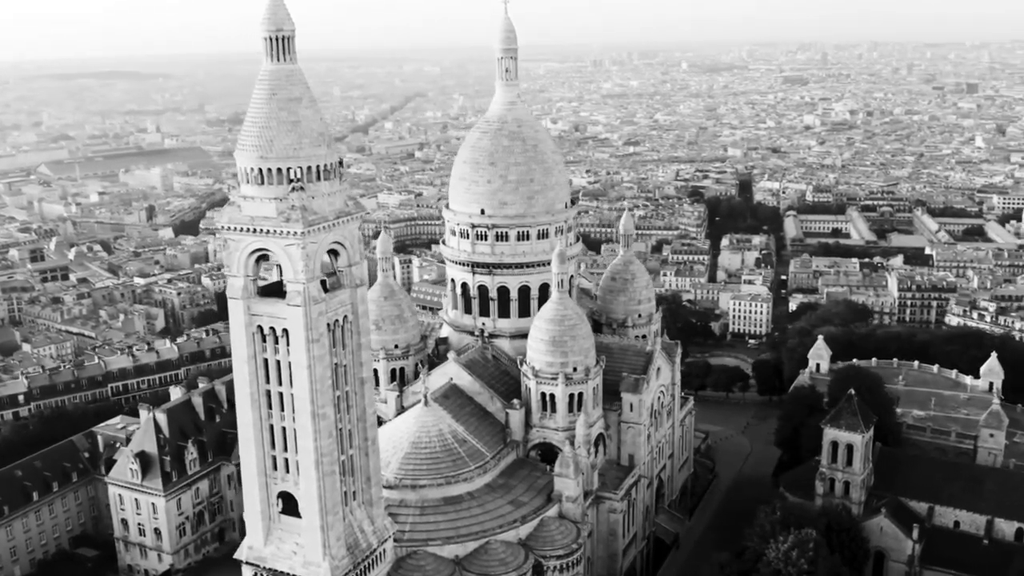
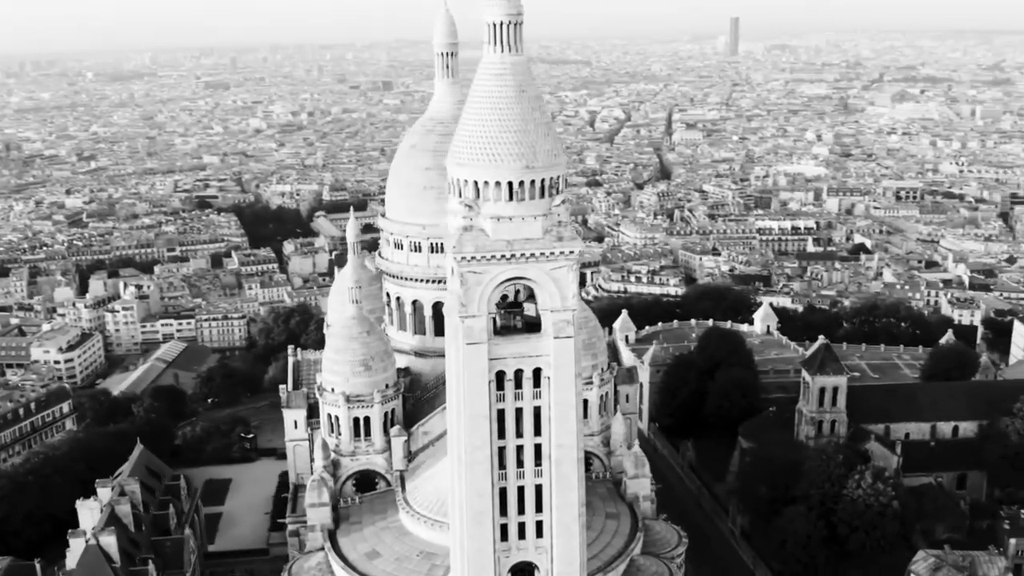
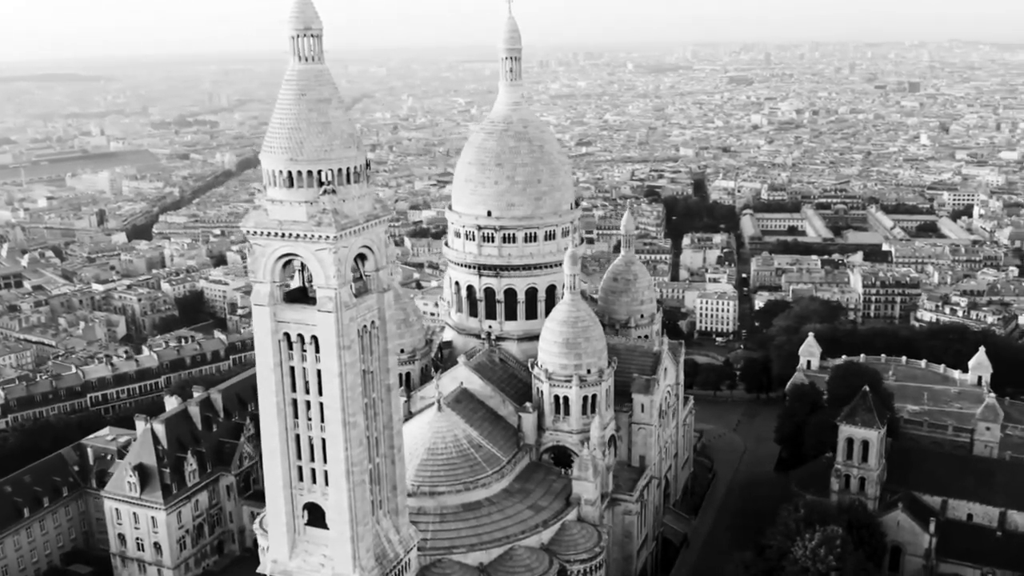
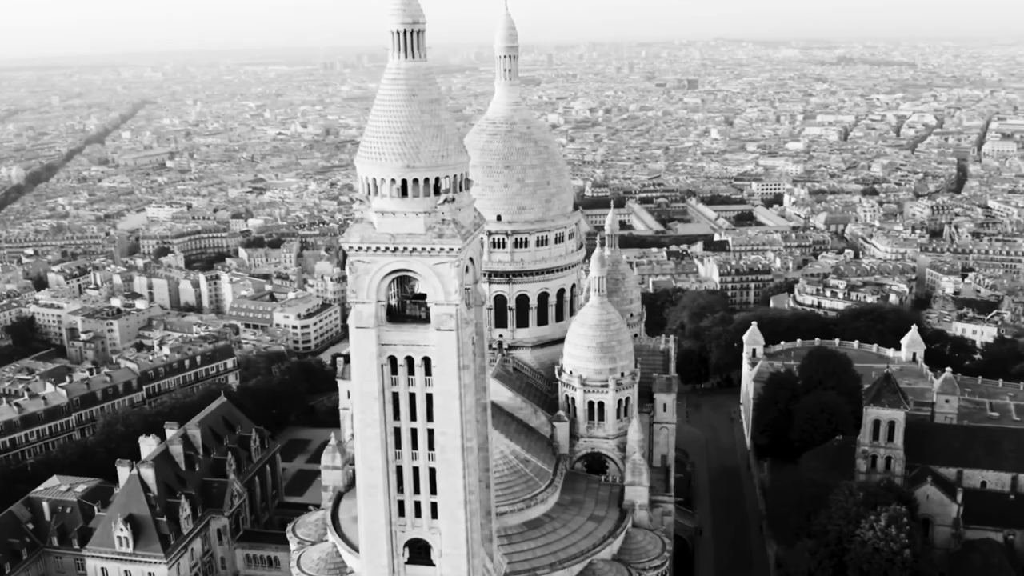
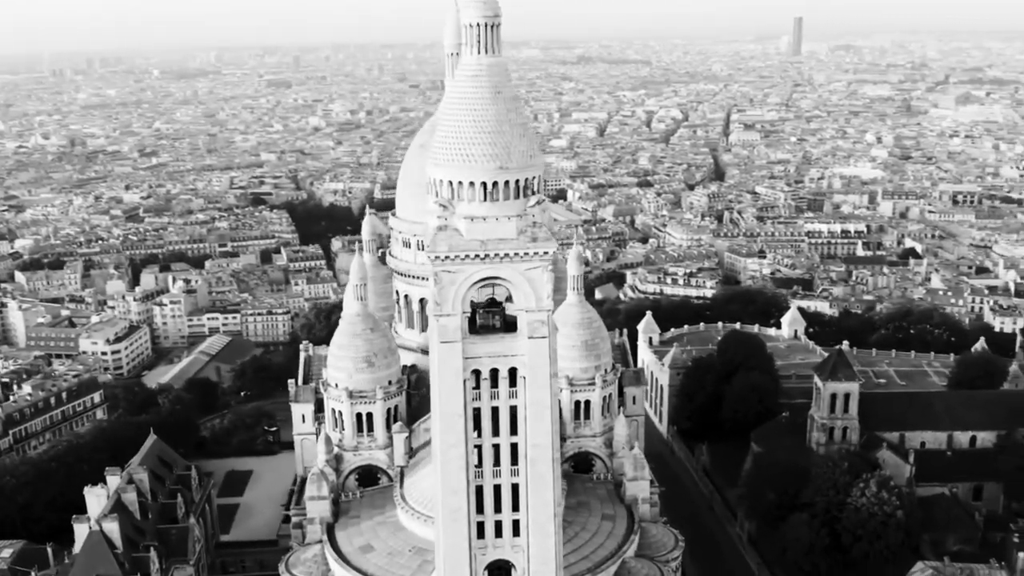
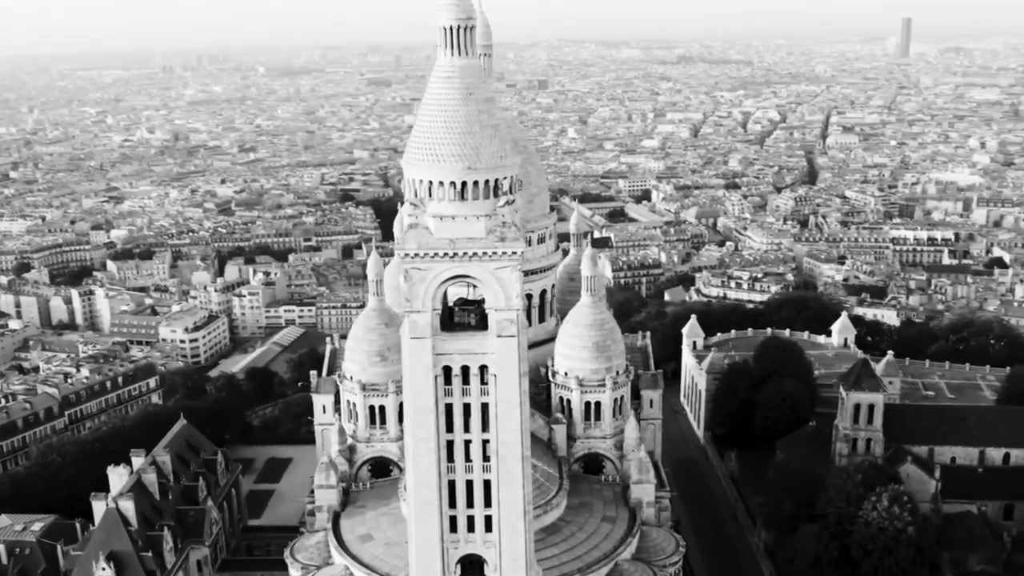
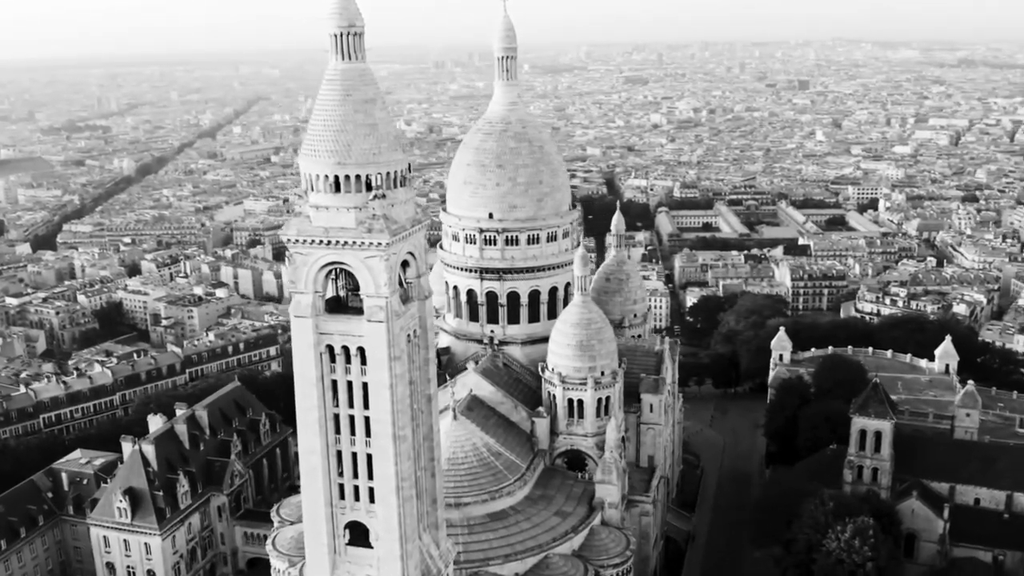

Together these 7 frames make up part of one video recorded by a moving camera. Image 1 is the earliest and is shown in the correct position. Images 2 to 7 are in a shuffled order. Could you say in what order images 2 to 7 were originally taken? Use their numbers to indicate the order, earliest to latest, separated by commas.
3, 7, 4, 6, 5, 2
